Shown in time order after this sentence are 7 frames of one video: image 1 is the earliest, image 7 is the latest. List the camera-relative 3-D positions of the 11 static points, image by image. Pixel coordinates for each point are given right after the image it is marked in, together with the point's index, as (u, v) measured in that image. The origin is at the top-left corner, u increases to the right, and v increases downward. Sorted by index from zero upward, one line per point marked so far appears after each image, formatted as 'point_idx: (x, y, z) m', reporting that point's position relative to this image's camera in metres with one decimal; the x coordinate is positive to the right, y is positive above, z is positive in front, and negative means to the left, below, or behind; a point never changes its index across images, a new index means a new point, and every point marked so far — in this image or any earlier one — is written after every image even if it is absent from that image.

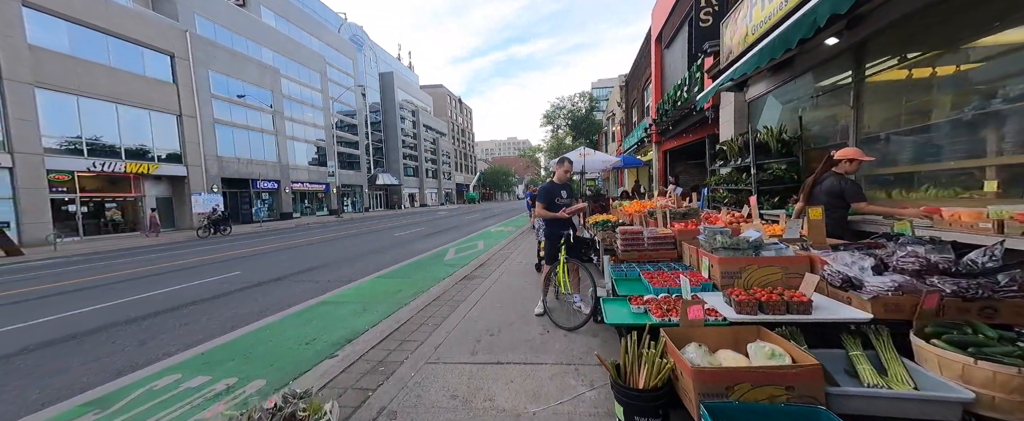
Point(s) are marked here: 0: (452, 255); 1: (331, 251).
0: (-1.6, -1.3, +9.3) m
1: (-6.1, -1.4, +11.3) m
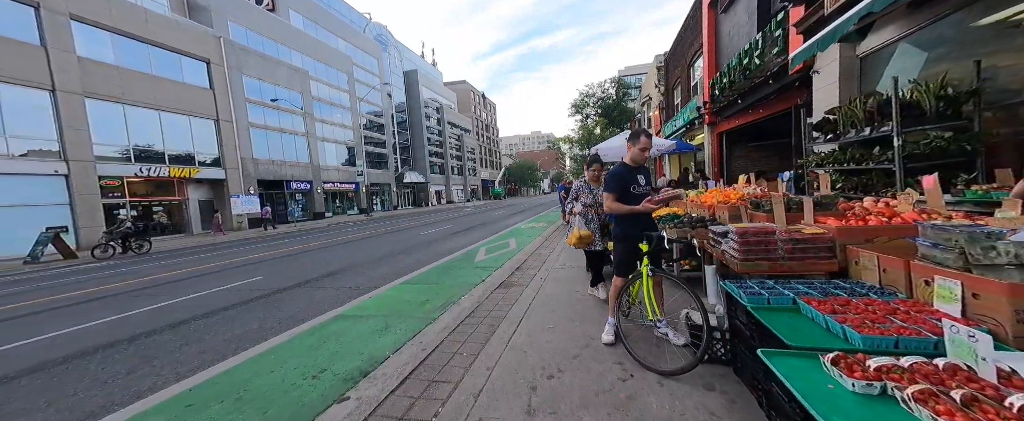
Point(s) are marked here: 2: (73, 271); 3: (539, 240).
0: (-0.7, -1.2, +8.6) m
1: (-5.0, -1.3, +10.8) m
2: (-15.7, -2.2, +12.1) m
3: (+0.9, -0.9, +10.0) m
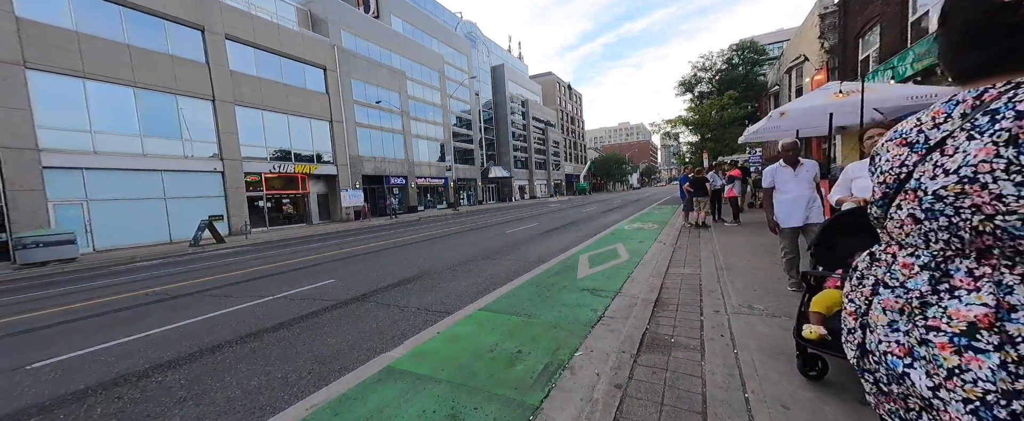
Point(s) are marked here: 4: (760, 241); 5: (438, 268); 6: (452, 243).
0: (+1.5, -1.1, +6.4) m
1: (-2.1, -1.2, +9.6) m
2: (-12.3, -1.8, +13.5) m
3: (+3.4, -0.9, +7.5) m
4: (+5.4, -0.7, +7.3) m
5: (-1.5, -1.2, +7.1) m
6: (-2.1, -1.1, +11.8) m
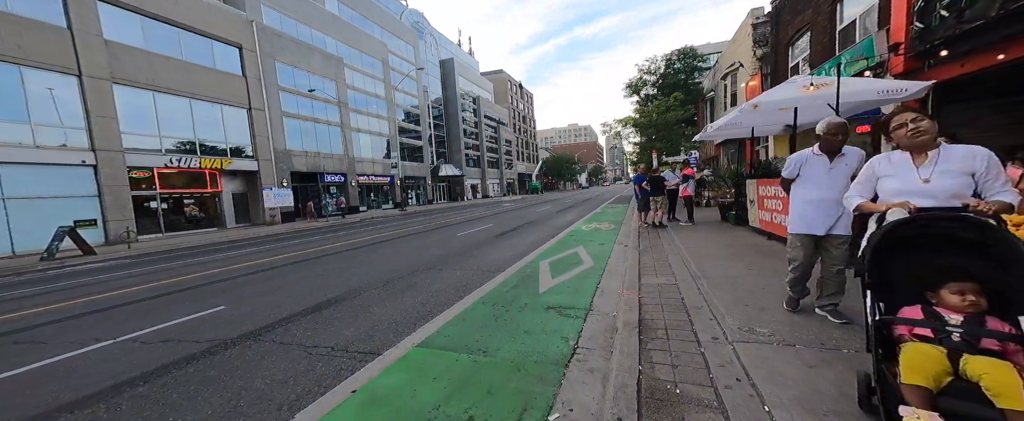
0: (+0.7, -1.1, +5.6) m
1: (-3.3, -1.2, +8.3) m
2: (-13.9, -2.0, +10.7) m
3: (+2.4, -0.9, +6.9) m
4: (+4.4, -0.7, +7.0) m
5: (-2.4, -1.2, +5.9) m
6: (-3.6, -1.1, +10.5) m
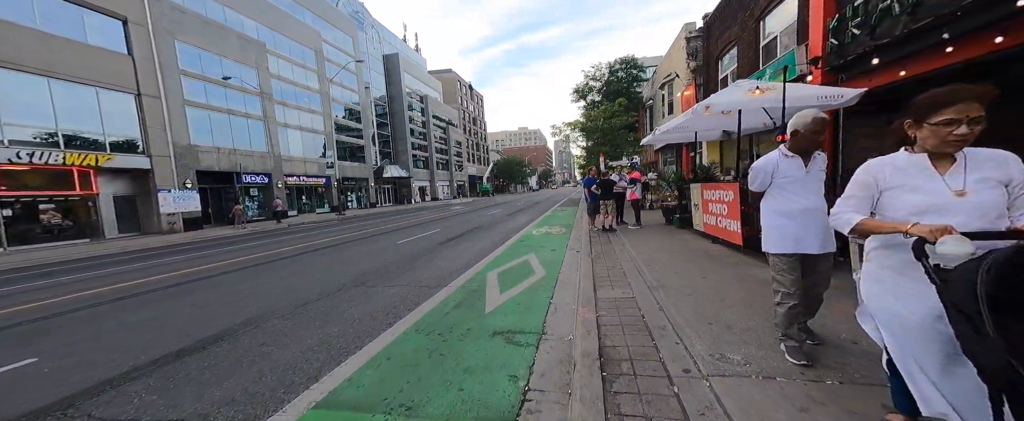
0: (-0.2, -1.2, +5.0) m
1: (-4.5, -1.4, +7.1) m
2: (-15.3, -2.2, +7.9) m
3: (+1.3, -1.0, +6.5) m
4: (+3.3, -0.7, +6.9) m
5: (-3.3, -1.4, +4.8) m
6: (-5.2, -1.3, +9.2) m
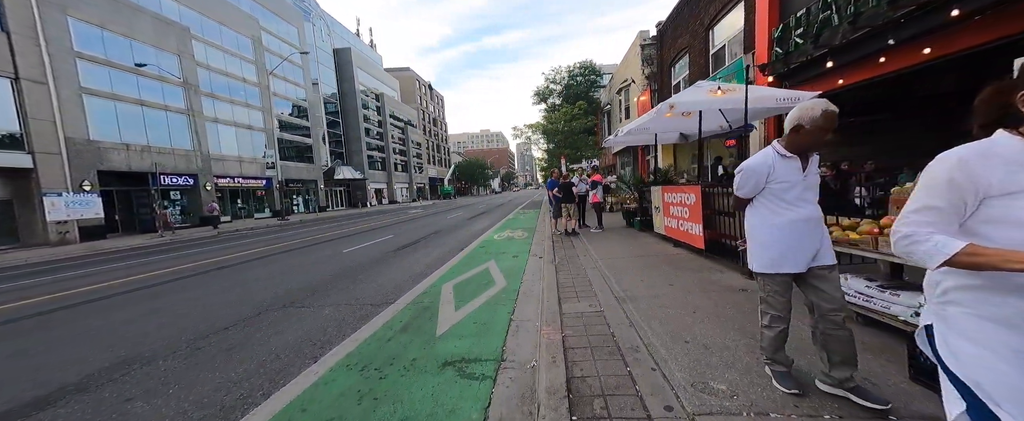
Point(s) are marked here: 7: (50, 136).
0: (-0.8, -1.3, +4.4) m
1: (-5.3, -1.5, +6.0) m
2: (-16.1, -2.4, +5.6) m
3: (+0.6, -1.1, +6.1) m
4: (+2.5, -0.8, +6.7) m
5: (-3.8, -1.5, +3.9) m
6: (-6.2, -1.4, +8.0) m
7: (-21.2, +3.5, +16.4) m
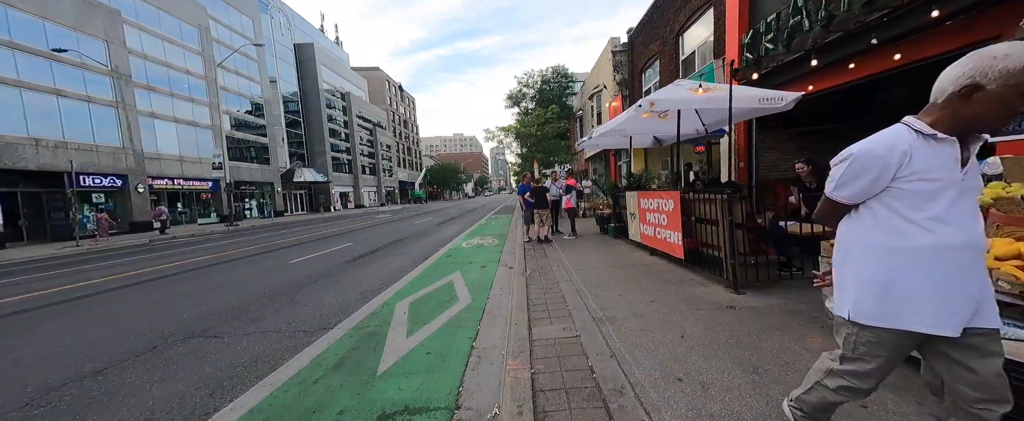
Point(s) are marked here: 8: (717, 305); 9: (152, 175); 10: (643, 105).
0: (-1.2, -1.4, +3.8) m
1: (-5.9, -1.6, +4.9) m
2: (-16.6, -2.5, +3.7) m
3: (0.0, -1.2, +5.6) m
4: (+1.8, -0.9, +6.3) m
5: (-4.2, -1.5, +3.0) m
6: (-6.9, -1.6, +6.9) m
7: (-22.5, +3.3, +14.1) m
8: (+2.3, -1.1, +3.8) m
9: (-22.3, +2.2, +21.5) m
10: (+1.8, +1.4, +4.7) m
